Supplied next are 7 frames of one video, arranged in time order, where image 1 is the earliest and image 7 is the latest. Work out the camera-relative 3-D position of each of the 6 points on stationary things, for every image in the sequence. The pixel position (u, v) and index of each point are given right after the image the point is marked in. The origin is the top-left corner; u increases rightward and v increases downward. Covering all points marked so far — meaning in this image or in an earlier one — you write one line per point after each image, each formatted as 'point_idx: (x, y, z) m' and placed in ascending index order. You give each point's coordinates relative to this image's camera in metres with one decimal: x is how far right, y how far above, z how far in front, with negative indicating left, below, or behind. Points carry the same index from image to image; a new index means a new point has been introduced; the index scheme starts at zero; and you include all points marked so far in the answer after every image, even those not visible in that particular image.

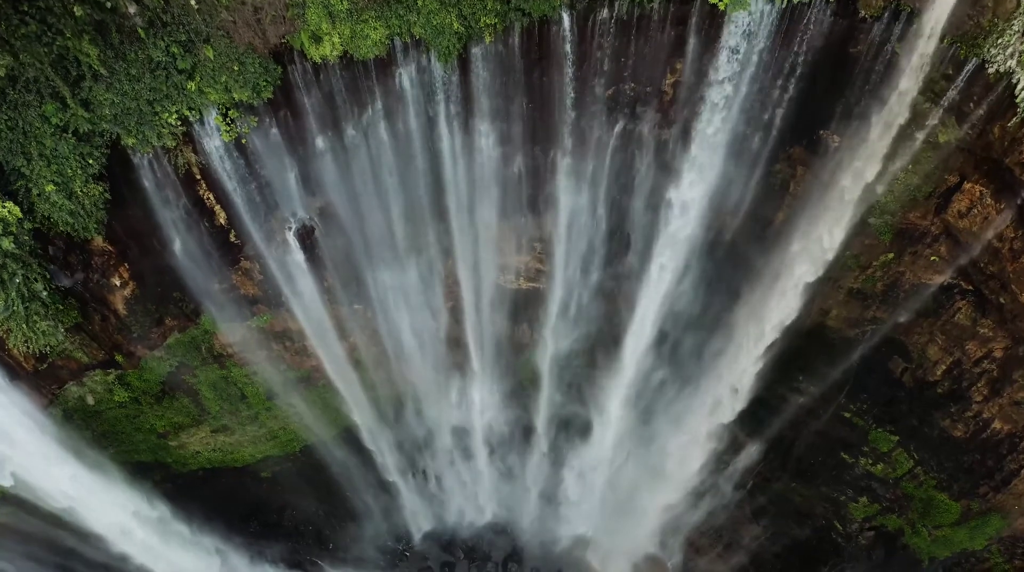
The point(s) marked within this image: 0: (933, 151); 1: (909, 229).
0: (+6.0, +1.9, +9.2) m
1: (+6.2, +0.8, +10.0) m
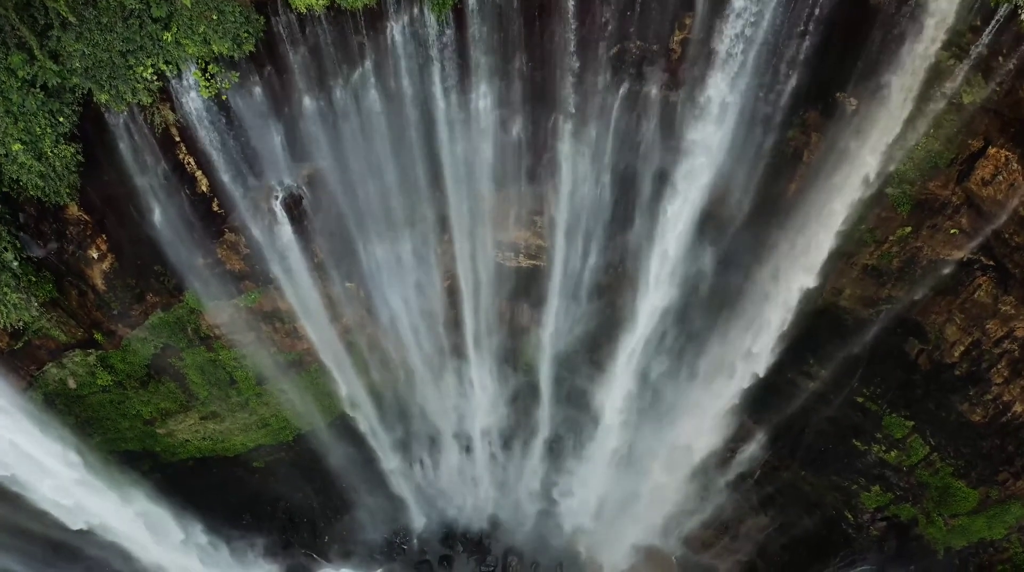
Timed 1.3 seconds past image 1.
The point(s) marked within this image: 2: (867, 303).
0: (+6.0, +2.3, +8.7) m
1: (+6.1, +1.2, +9.5) m
2: (+6.0, -0.3, +10.8) m
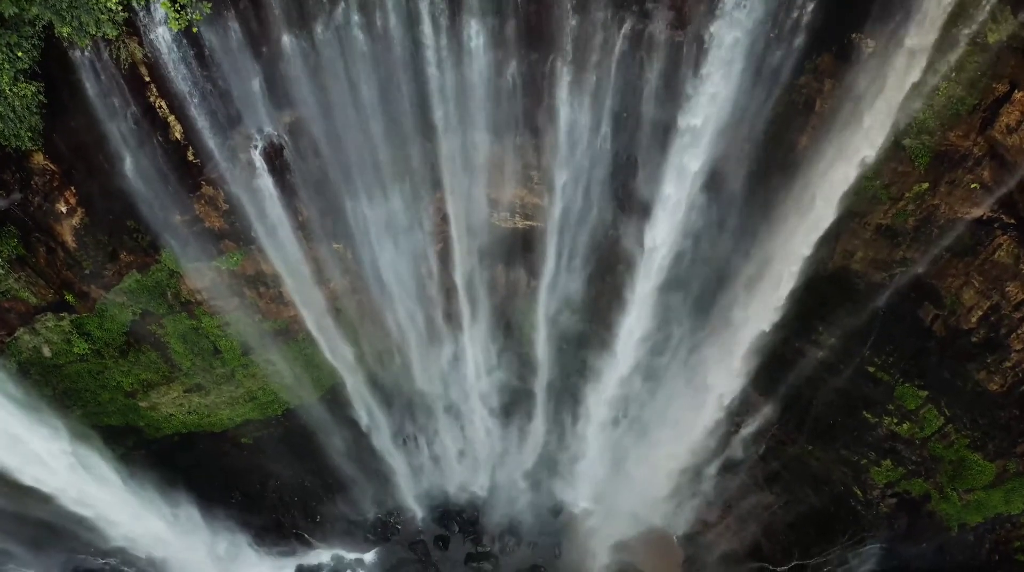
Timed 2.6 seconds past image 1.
0: (+5.9, +2.9, +8.1) m
1: (+6.1, +1.9, +8.9) m
2: (+5.9, +0.3, +10.3) m
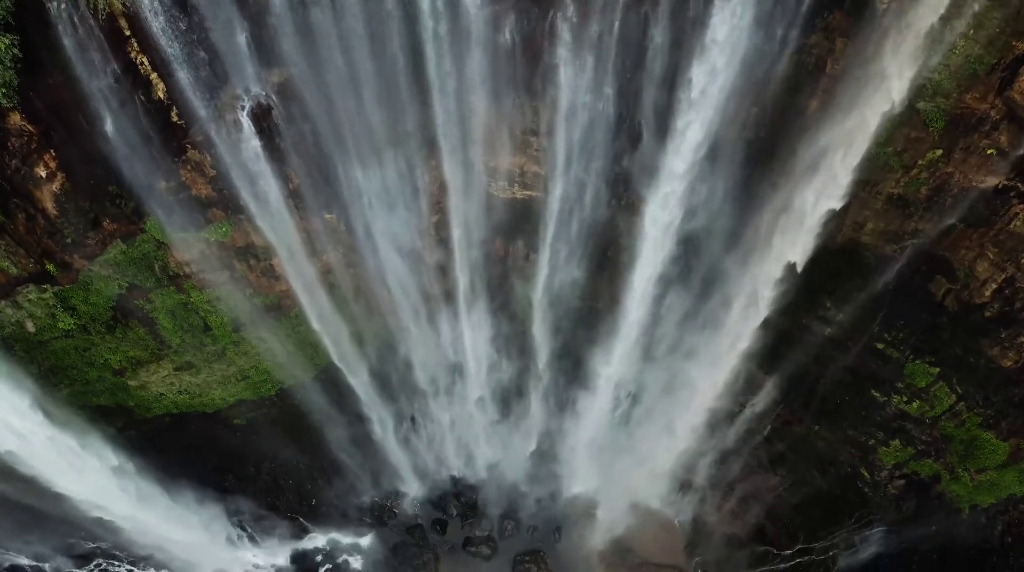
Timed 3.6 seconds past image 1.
0: (+5.9, +3.4, +7.8) m
1: (+6.0, +2.3, +8.6) m
2: (+5.9, +0.7, +9.9) m
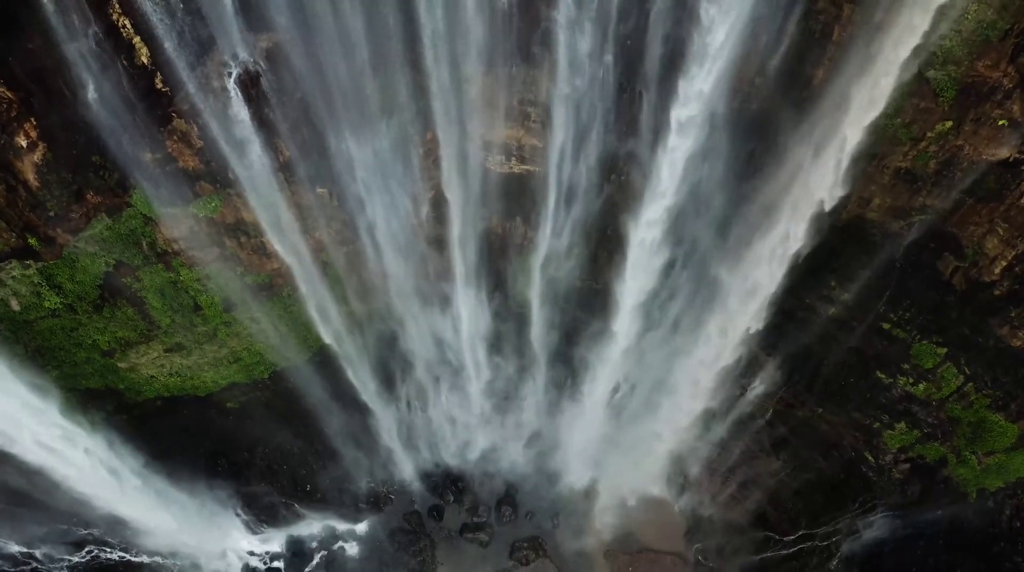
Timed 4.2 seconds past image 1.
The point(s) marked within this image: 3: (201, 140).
0: (+5.9, +3.7, +7.5) m
1: (+6.0, +2.6, +8.3) m
2: (+5.8, +1.1, +9.7) m
3: (-4.4, +2.1, +9.2) m
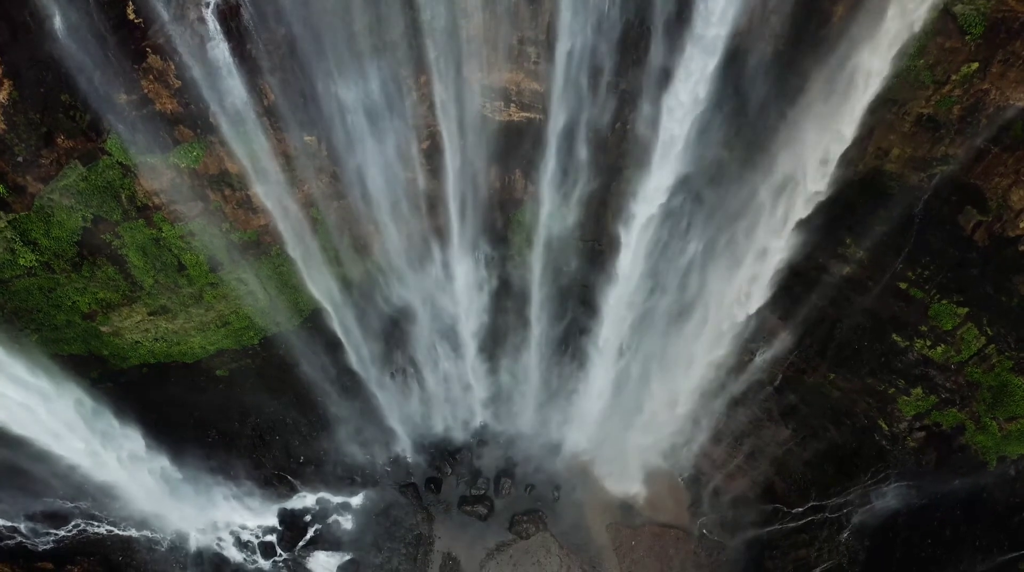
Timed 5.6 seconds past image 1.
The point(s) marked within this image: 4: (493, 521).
0: (+5.8, +4.3, +6.9) m
1: (+6.0, +3.3, +7.7) m
2: (+5.8, +1.8, +9.1) m
3: (-4.5, +2.7, +8.6) m
4: (-0.4, -4.6, +12.6) m
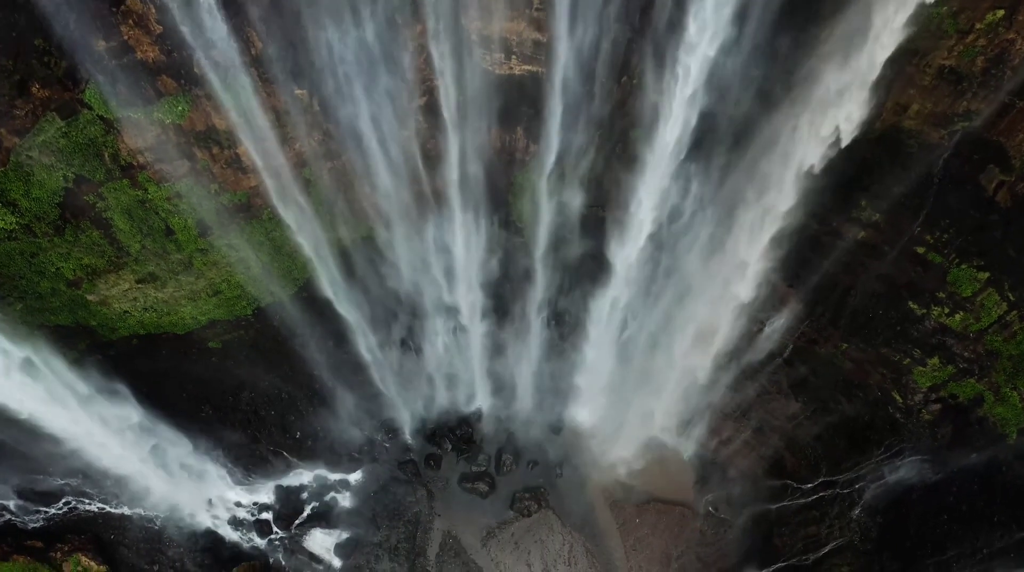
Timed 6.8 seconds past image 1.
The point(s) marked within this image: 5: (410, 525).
0: (+5.8, +4.8, +6.4) m
1: (+6.0, +3.8, +7.2) m
2: (+5.8, +2.3, +8.7) m
3: (-4.4, +3.2, +8.2) m
4: (-0.3, -4.1, +12.3) m
5: (-1.9, -4.5, +12.0) m
